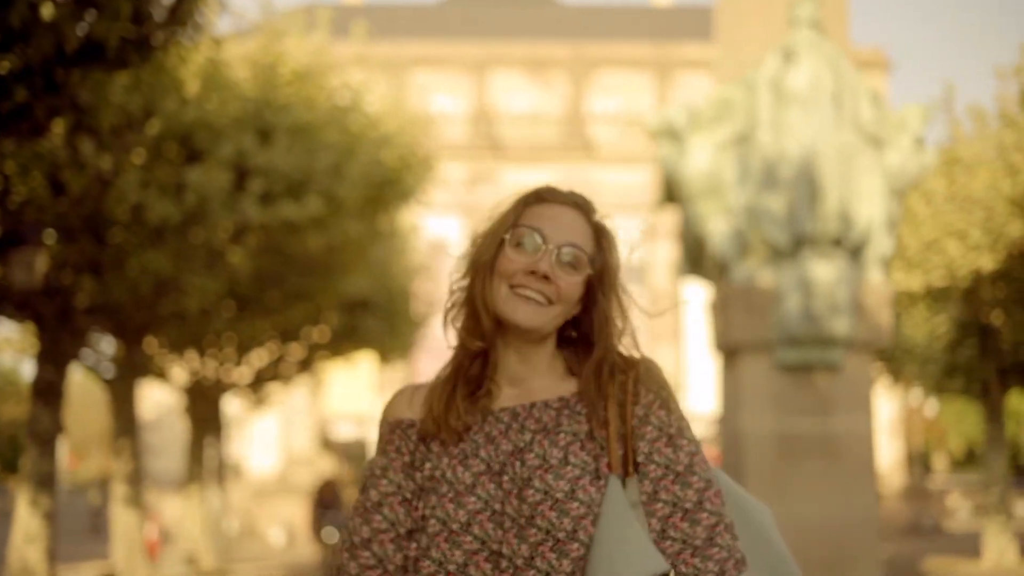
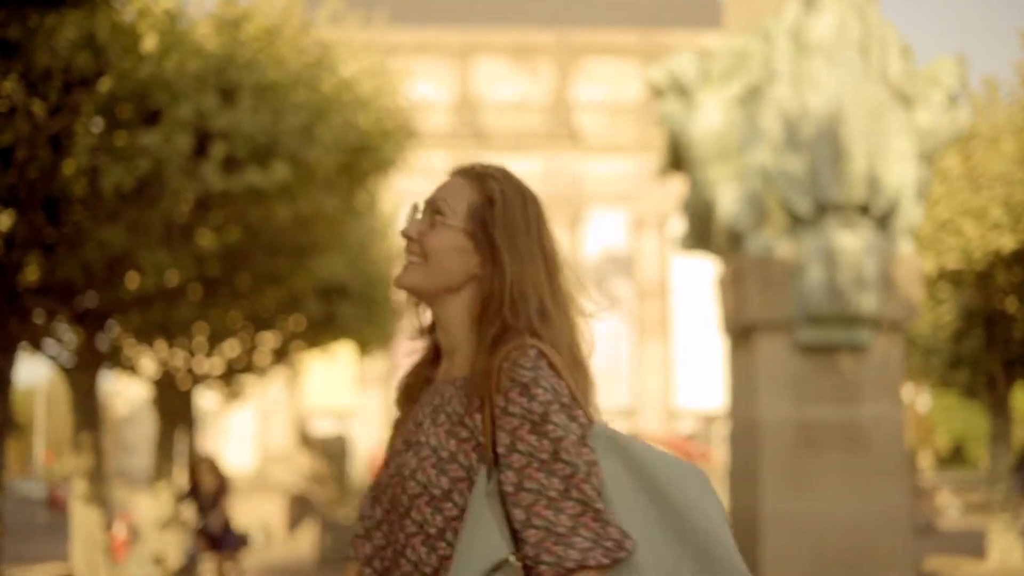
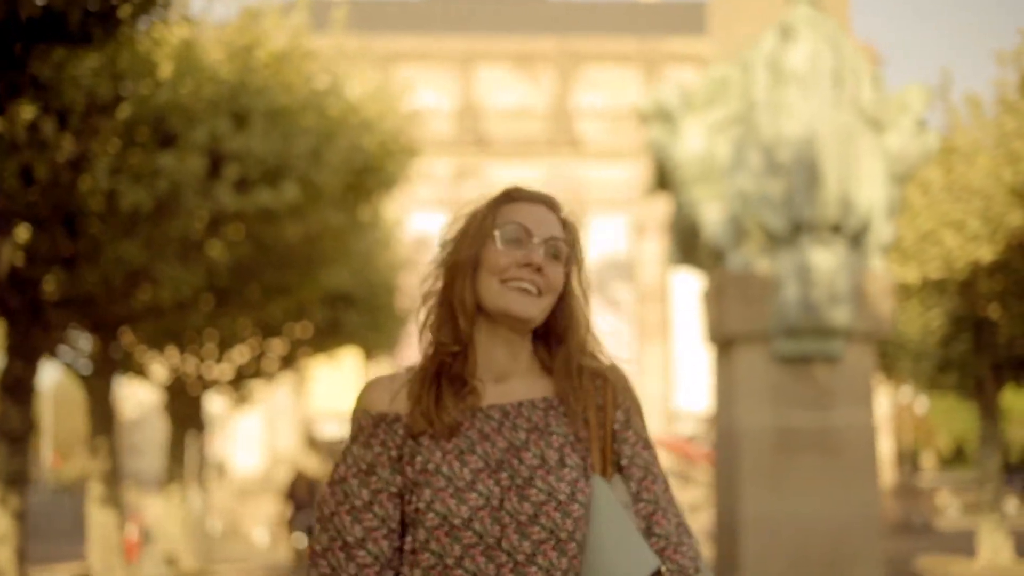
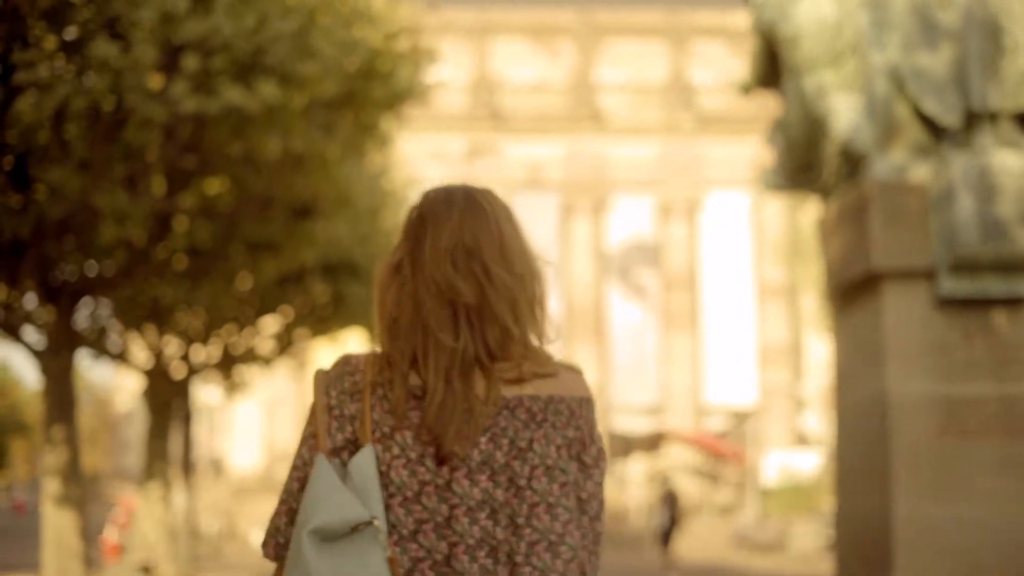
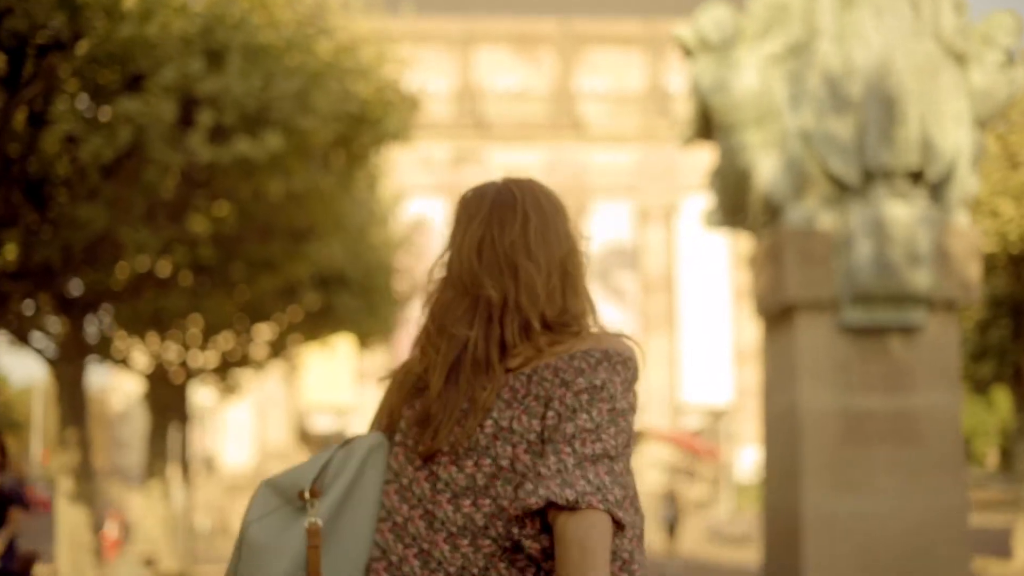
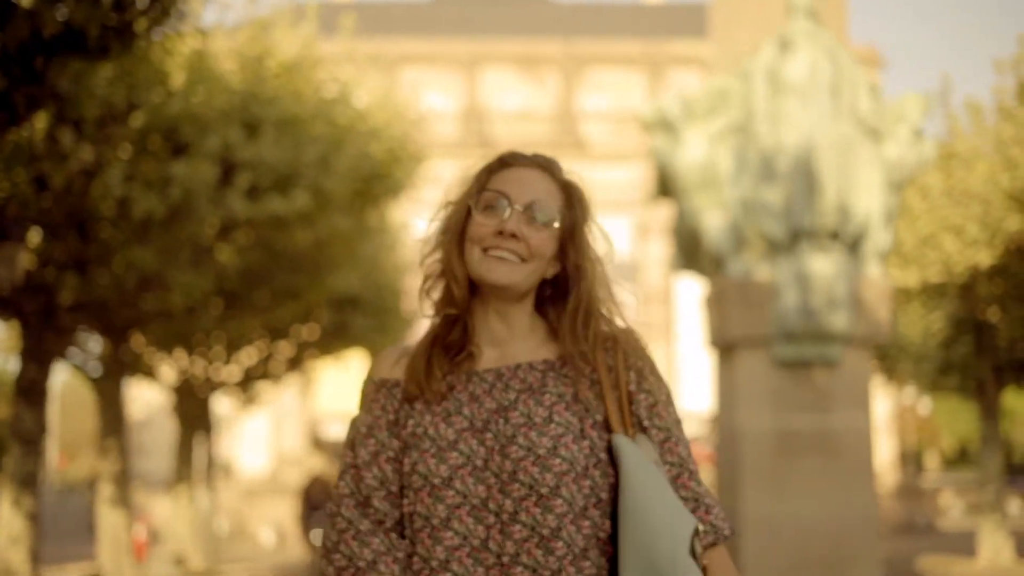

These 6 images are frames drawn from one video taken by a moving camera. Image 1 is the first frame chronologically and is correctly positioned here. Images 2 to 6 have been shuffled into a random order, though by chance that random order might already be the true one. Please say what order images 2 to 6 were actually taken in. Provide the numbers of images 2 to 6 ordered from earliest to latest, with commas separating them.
6, 3, 2, 5, 4
